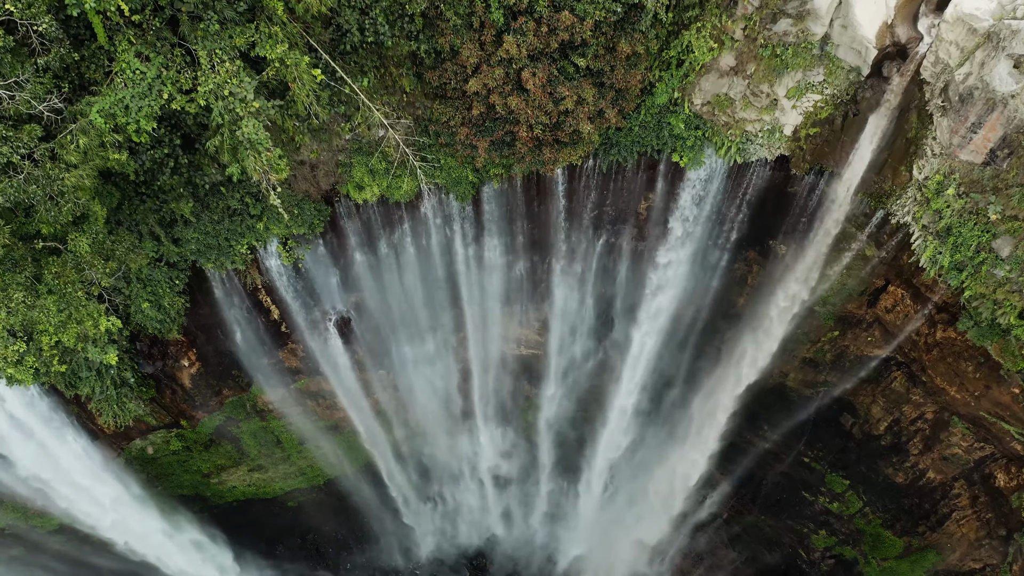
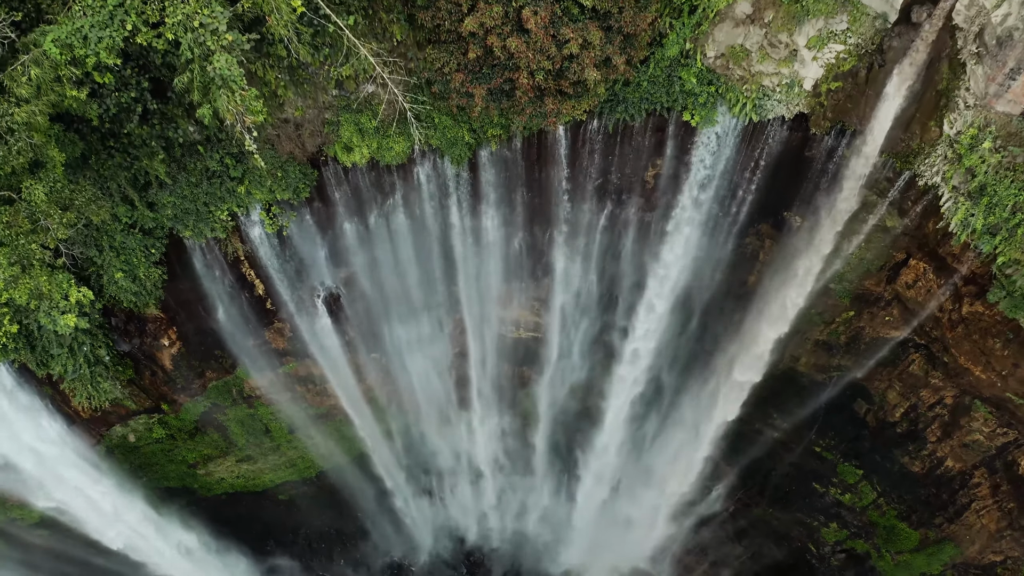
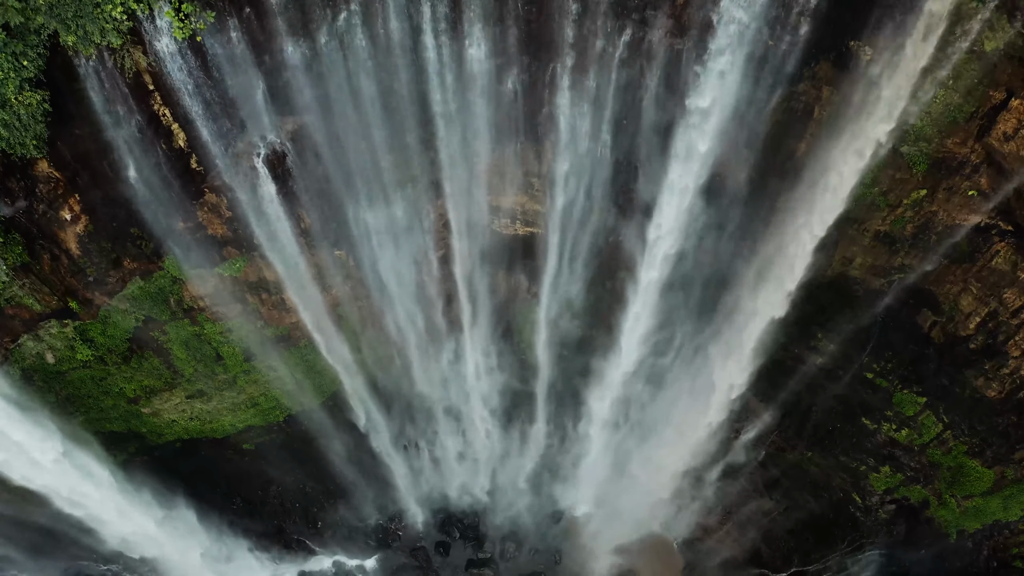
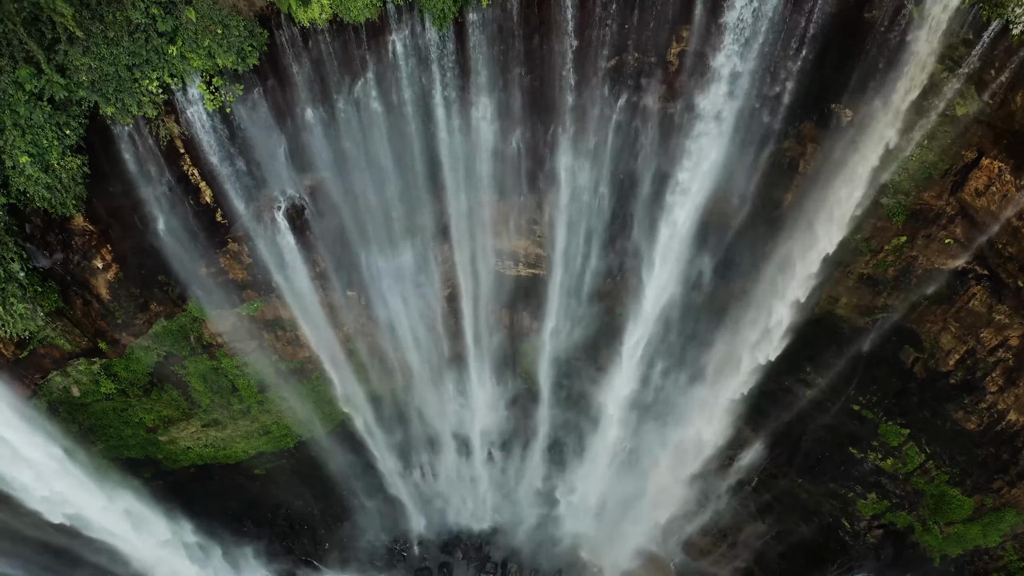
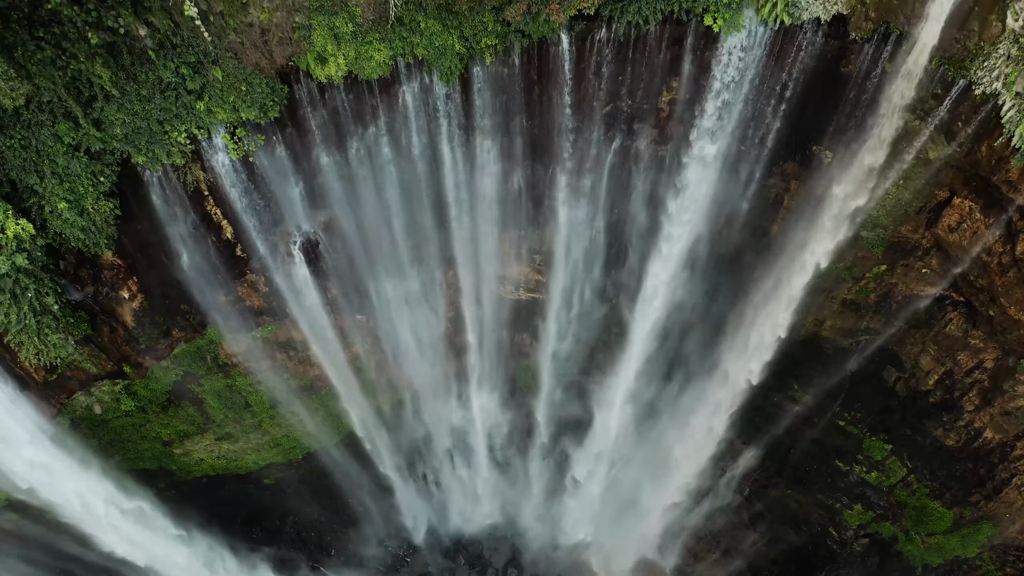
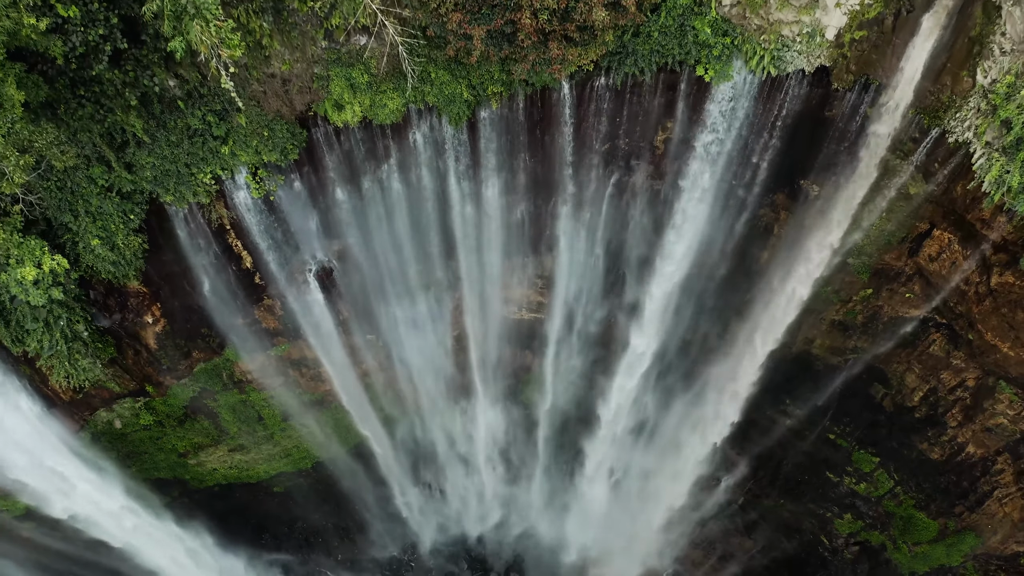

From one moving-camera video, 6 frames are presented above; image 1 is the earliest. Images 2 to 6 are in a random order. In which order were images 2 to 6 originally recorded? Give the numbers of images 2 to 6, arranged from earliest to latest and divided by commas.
2, 6, 5, 4, 3
